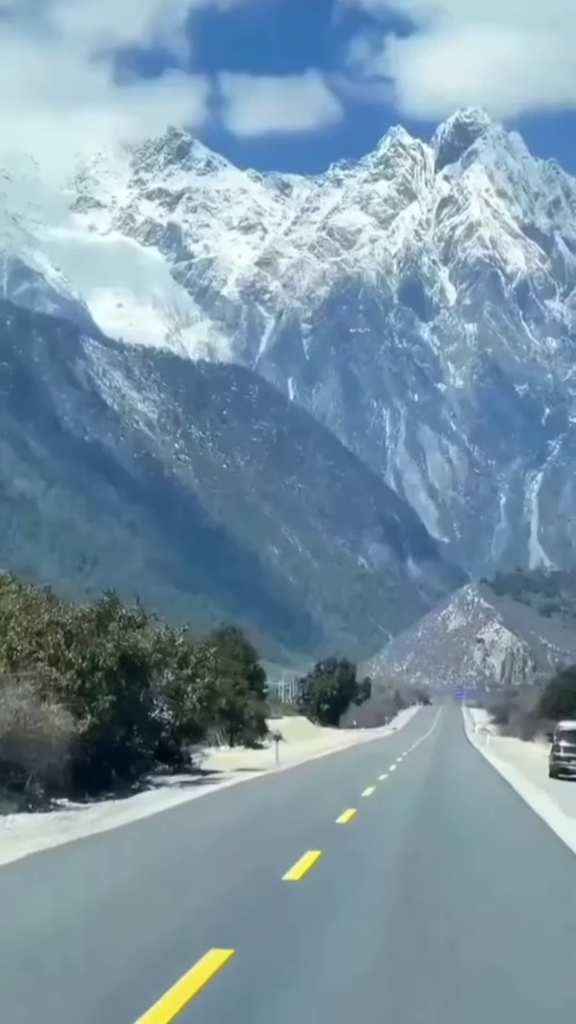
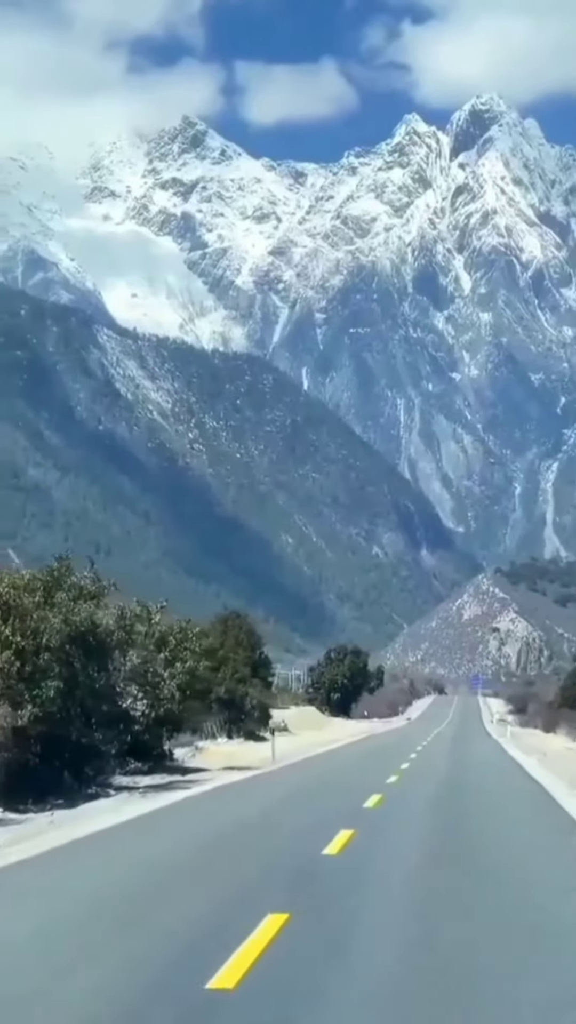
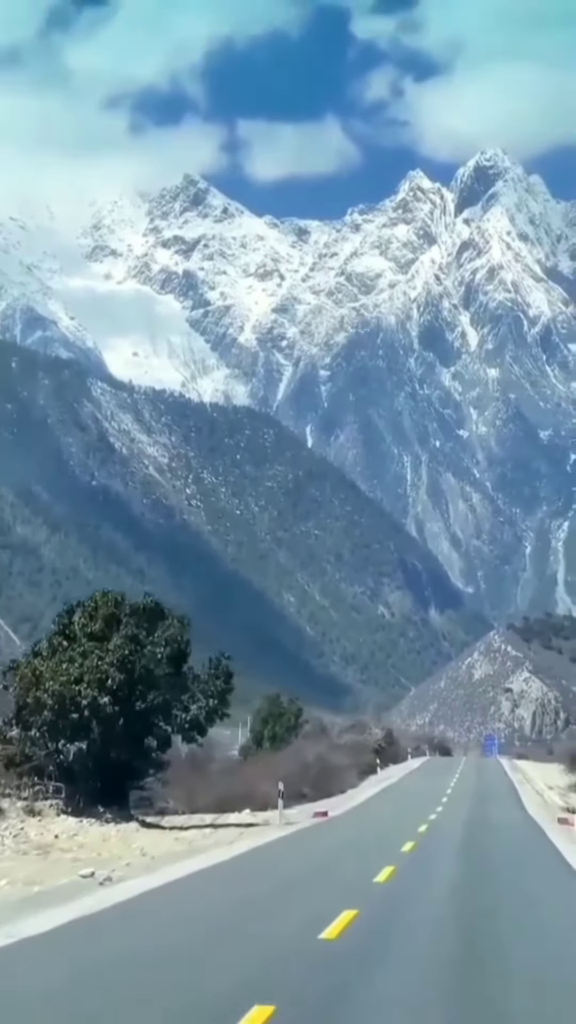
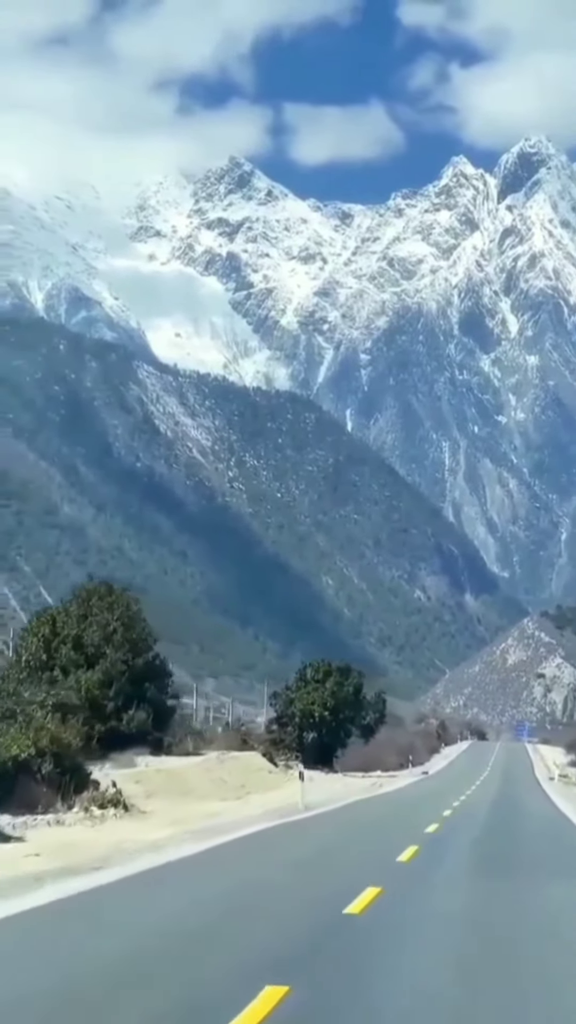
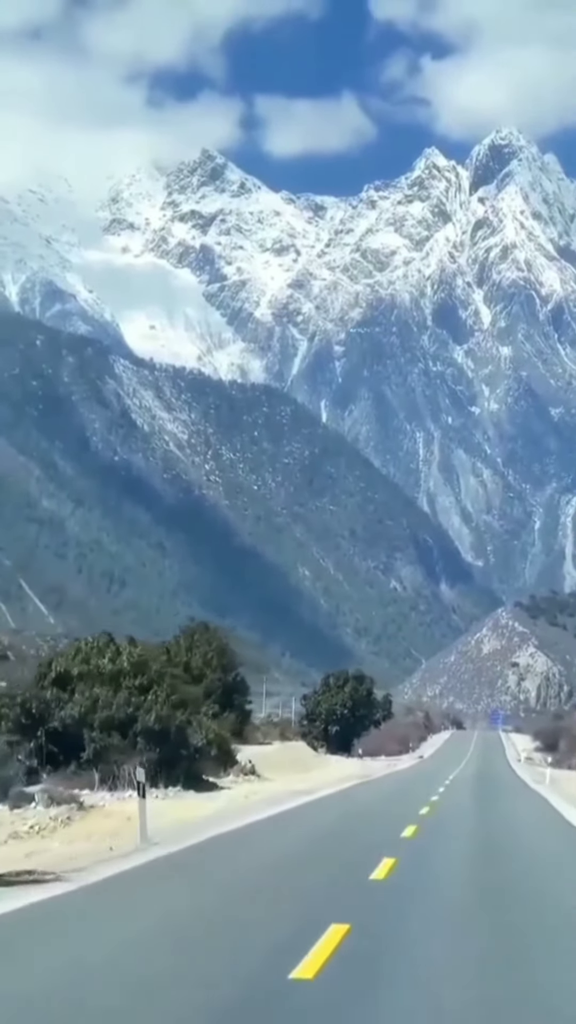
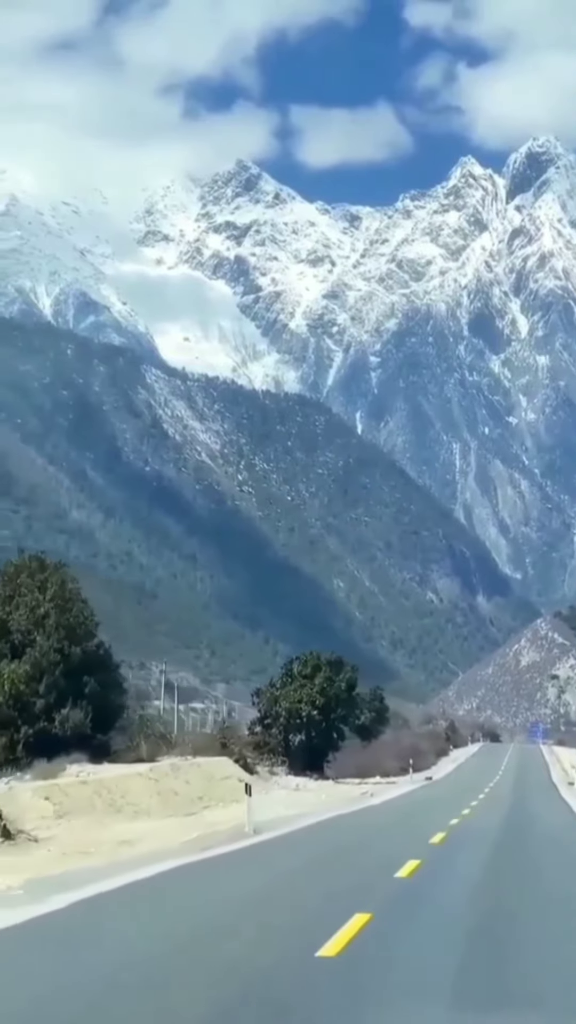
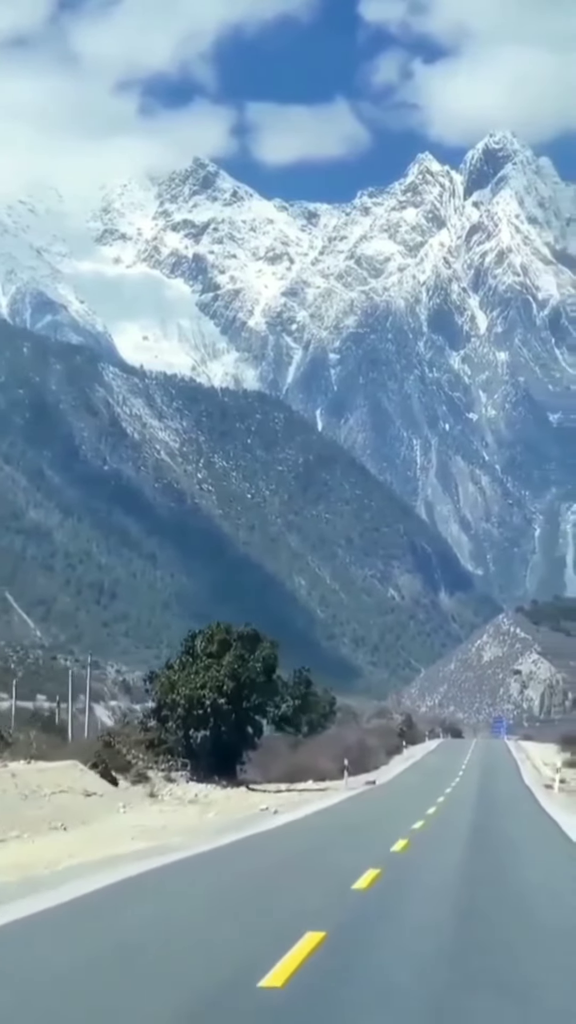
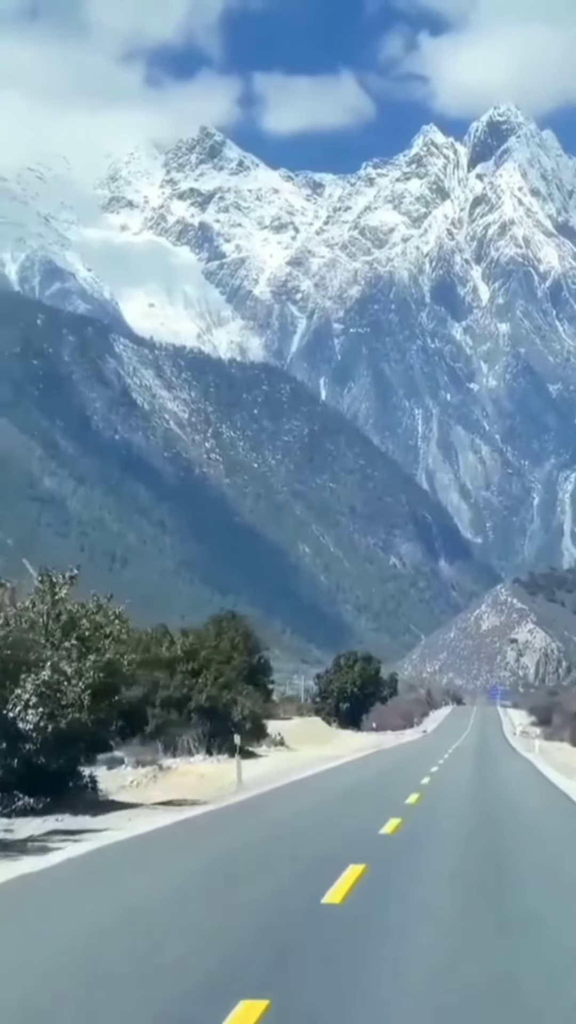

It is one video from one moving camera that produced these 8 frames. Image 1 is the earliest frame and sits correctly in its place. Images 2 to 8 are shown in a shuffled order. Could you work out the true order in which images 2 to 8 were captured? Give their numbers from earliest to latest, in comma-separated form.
2, 8, 5, 4, 6, 7, 3
